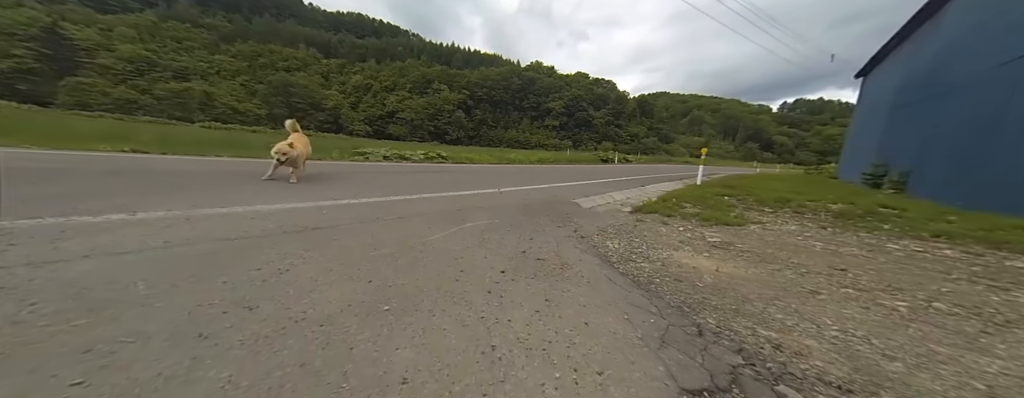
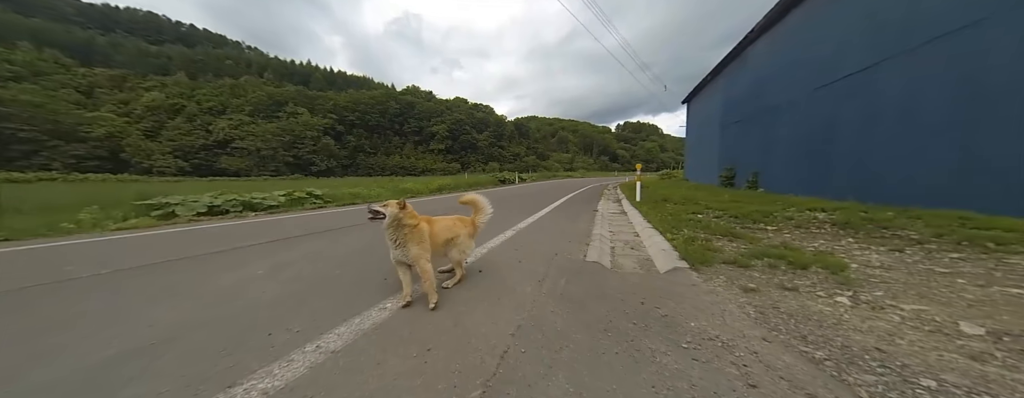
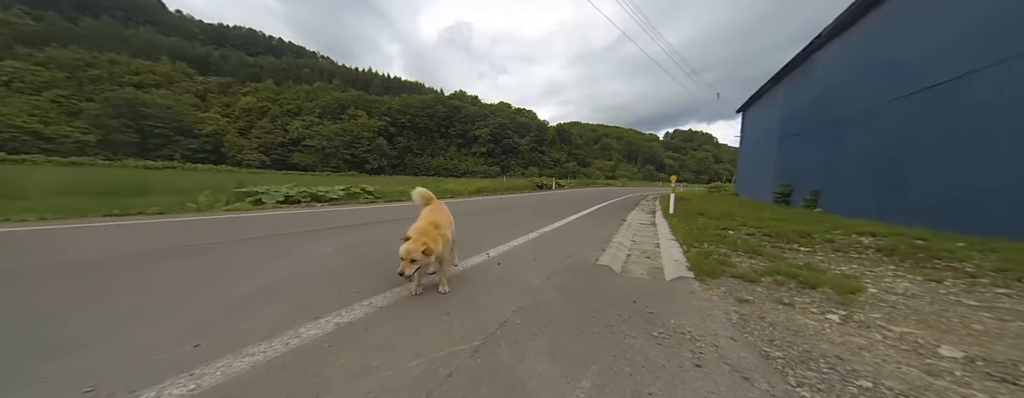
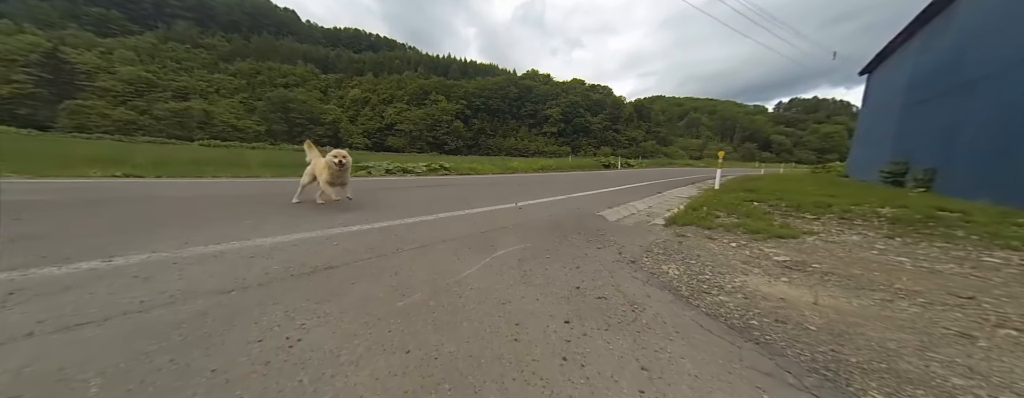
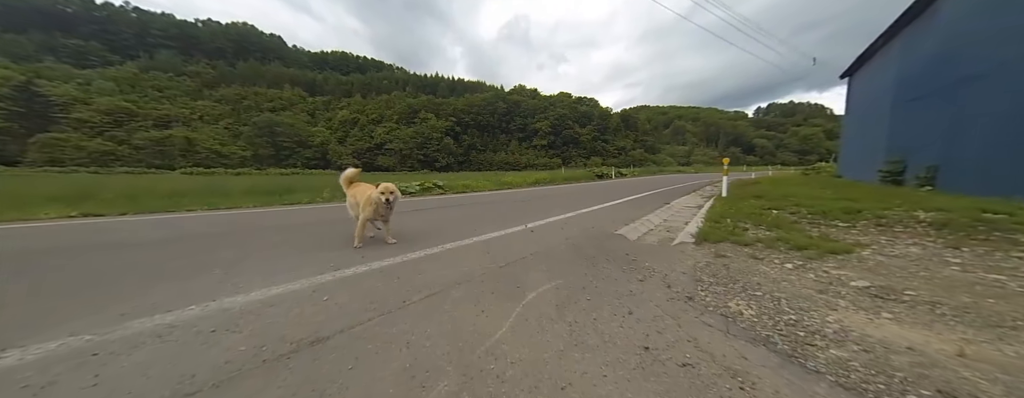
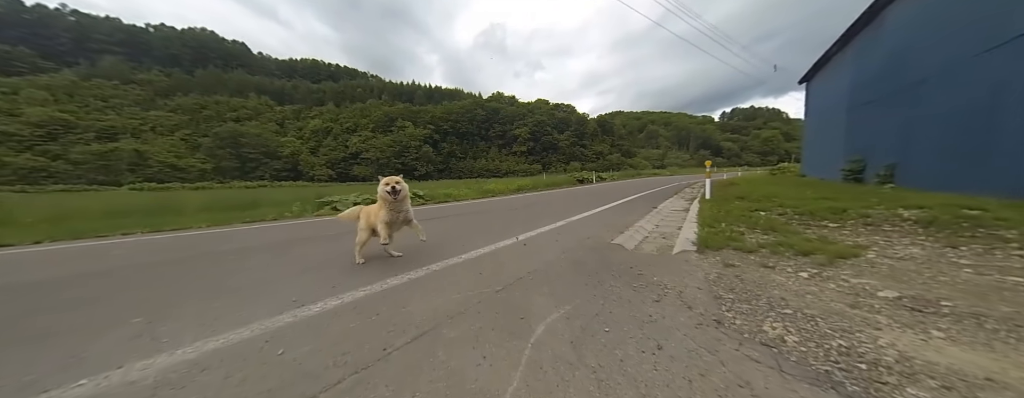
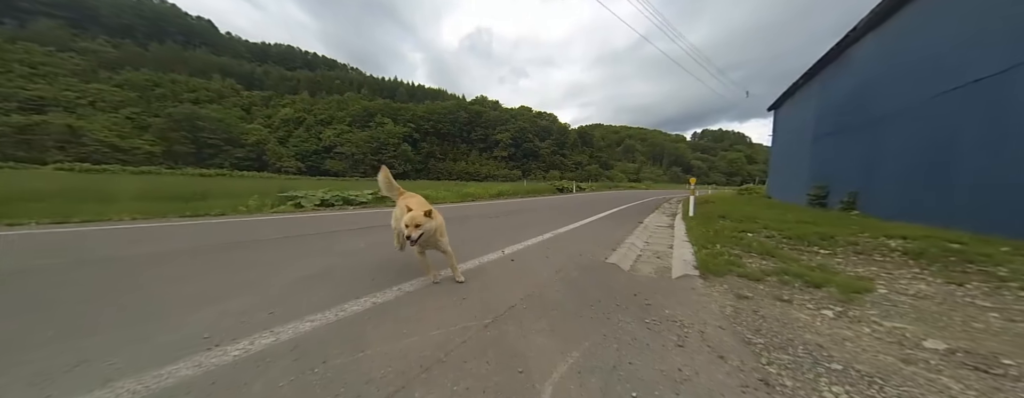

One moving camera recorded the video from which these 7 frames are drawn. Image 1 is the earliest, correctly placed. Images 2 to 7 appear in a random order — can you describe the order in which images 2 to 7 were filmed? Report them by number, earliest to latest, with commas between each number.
4, 5, 6, 7, 3, 2
